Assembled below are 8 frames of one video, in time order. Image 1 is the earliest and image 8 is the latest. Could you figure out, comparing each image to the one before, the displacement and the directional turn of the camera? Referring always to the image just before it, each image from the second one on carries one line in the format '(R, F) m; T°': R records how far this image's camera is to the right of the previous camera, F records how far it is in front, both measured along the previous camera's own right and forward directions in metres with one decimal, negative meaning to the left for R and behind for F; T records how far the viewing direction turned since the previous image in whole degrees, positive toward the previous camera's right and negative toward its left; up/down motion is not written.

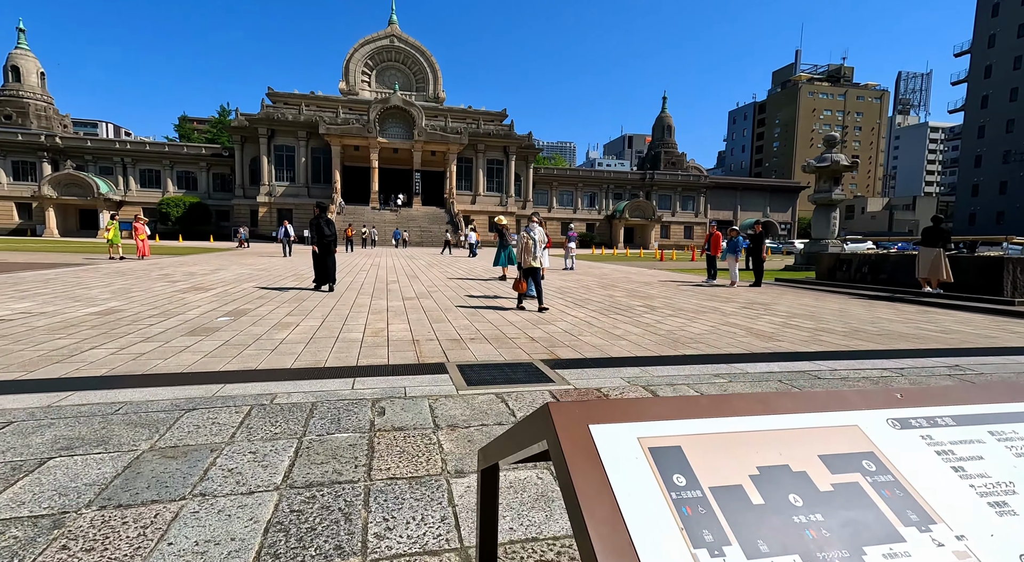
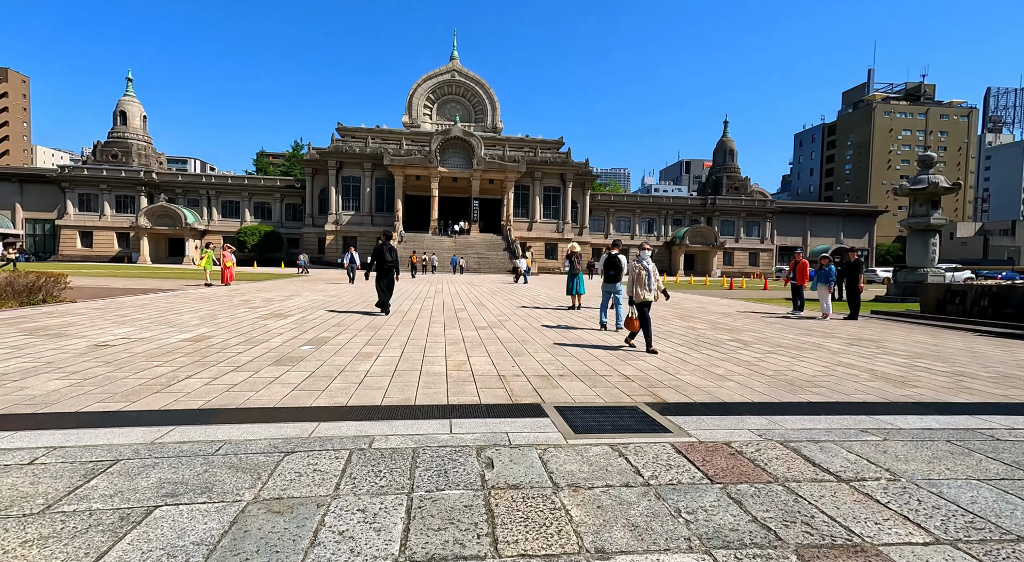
(-0.4, +0.3) m; -6°
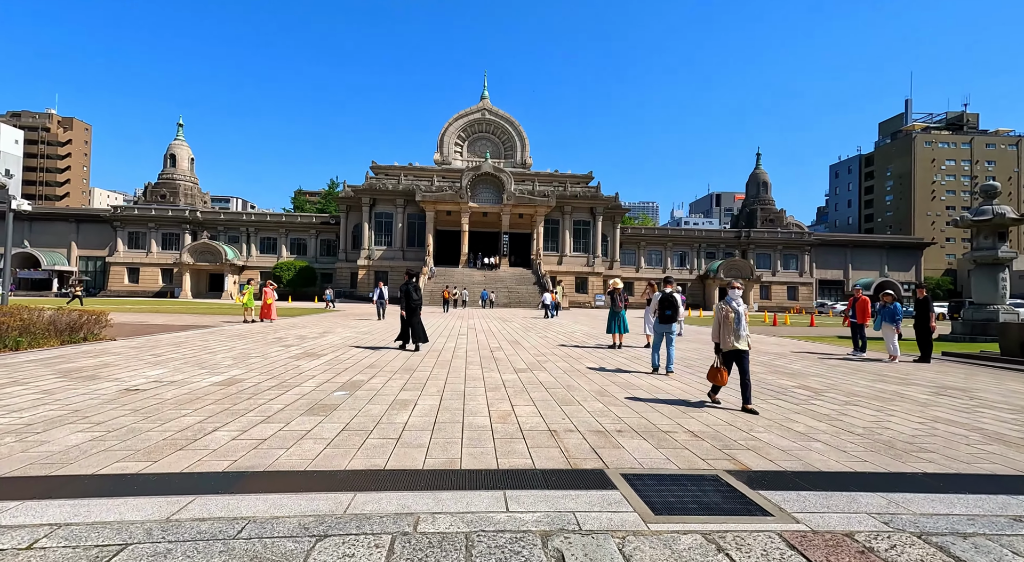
(-0.2, +0.5) m; -3°
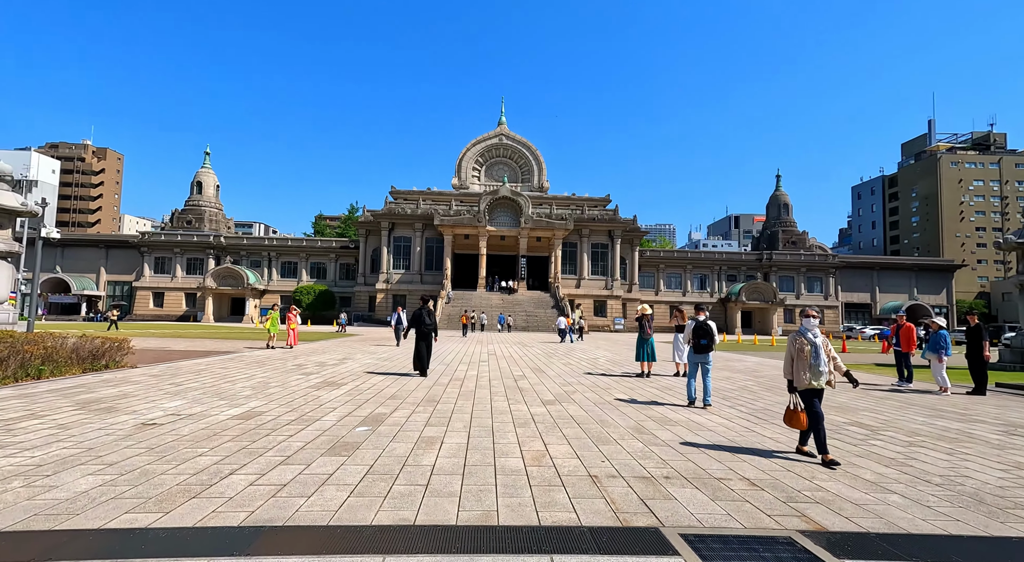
(-0.2, +0.3) m; -2°
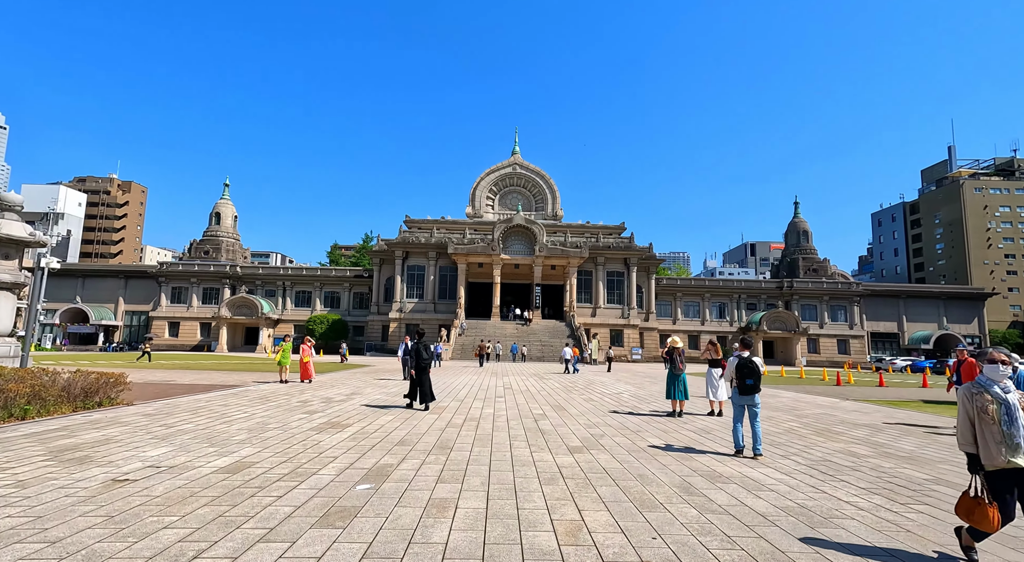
(-0.1, +0.9) m; -1°
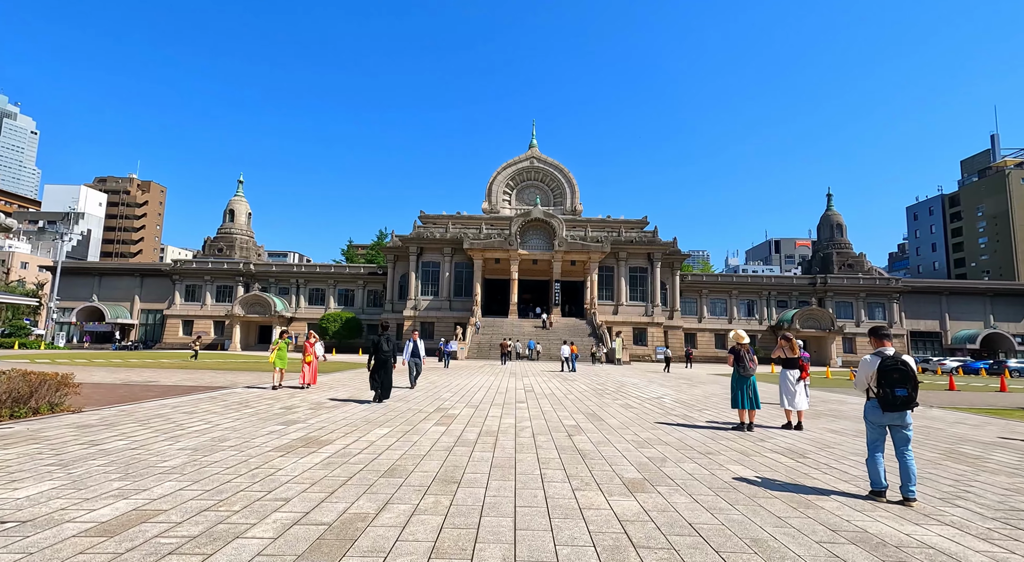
(-0.2, +2.5) m; -2°
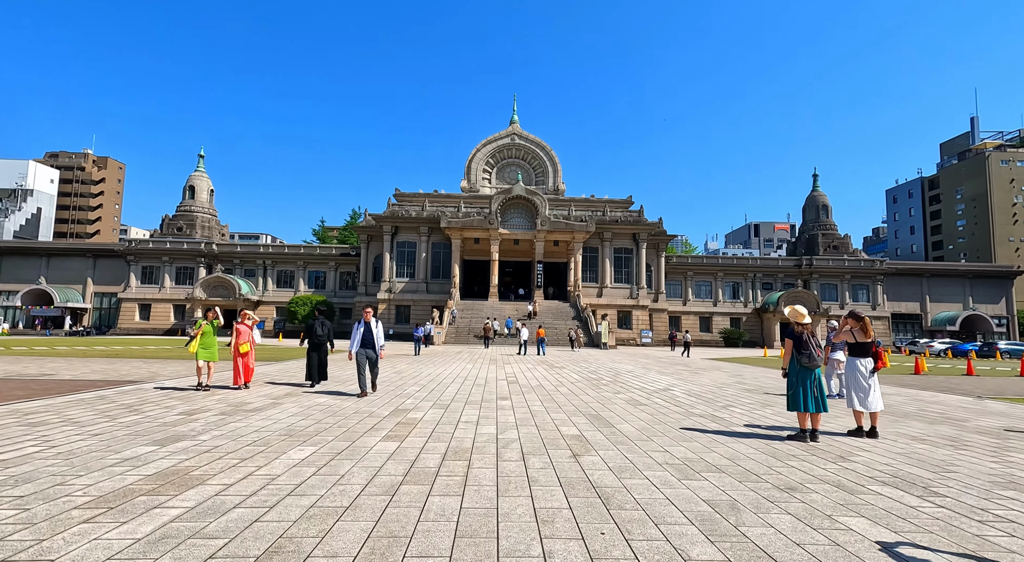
(0.0, +2.9) m; +2°
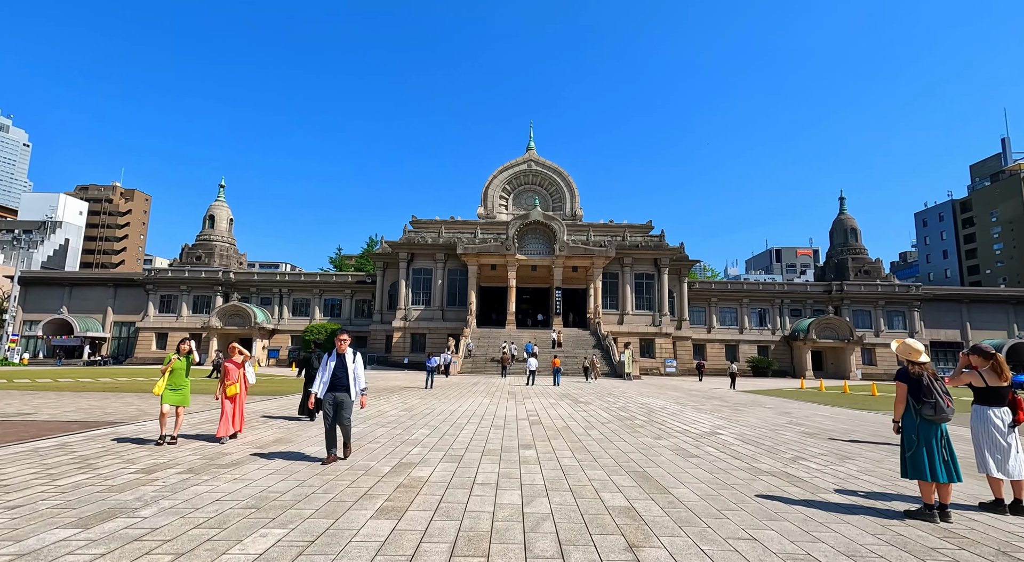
(-0.1, +1.6) m; -2°
